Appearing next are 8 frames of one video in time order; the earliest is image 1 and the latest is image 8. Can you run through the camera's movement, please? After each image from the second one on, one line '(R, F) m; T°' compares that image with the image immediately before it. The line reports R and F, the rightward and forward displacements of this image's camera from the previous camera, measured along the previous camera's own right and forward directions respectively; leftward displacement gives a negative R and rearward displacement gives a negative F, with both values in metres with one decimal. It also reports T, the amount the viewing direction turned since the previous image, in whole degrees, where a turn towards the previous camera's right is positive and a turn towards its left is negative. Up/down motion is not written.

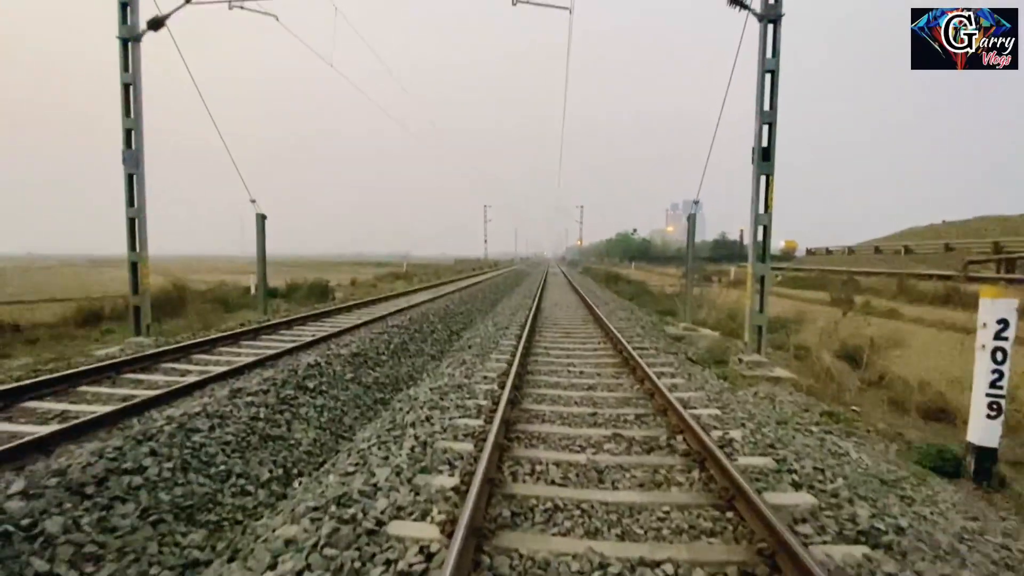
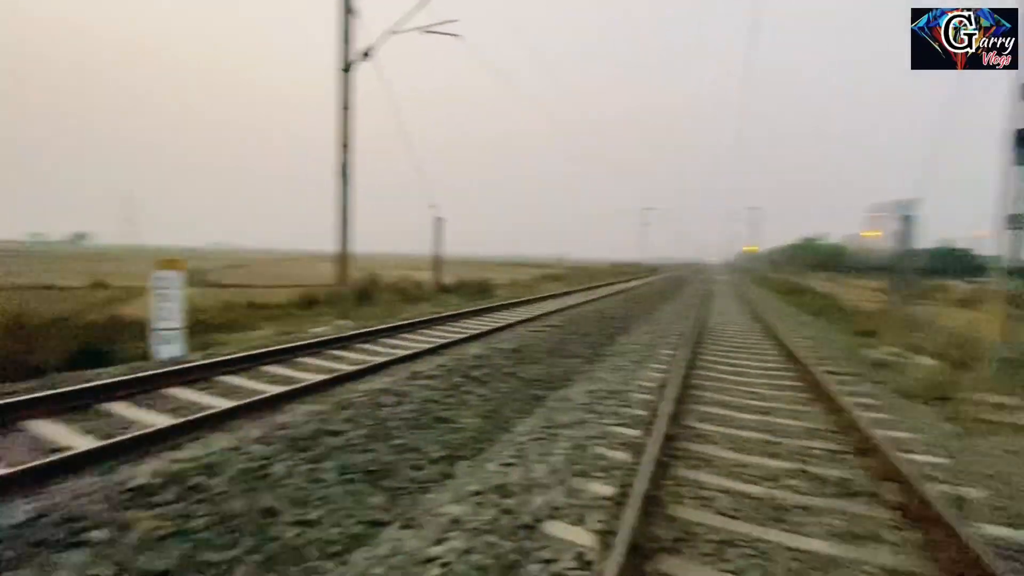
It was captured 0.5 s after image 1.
(-0.1, 0.0) m; -18°
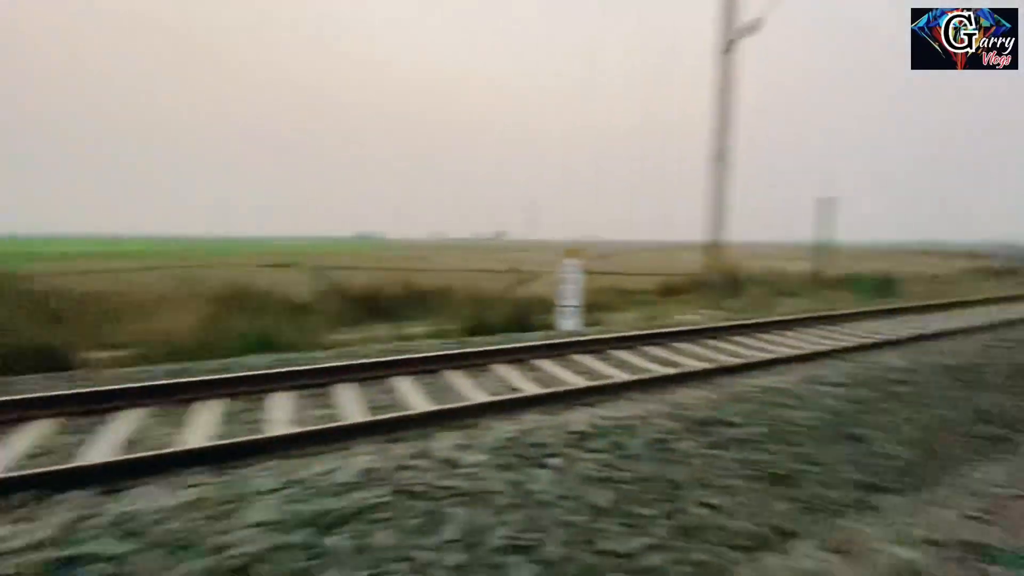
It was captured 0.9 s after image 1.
(-1.2, -0.2) m; +1°
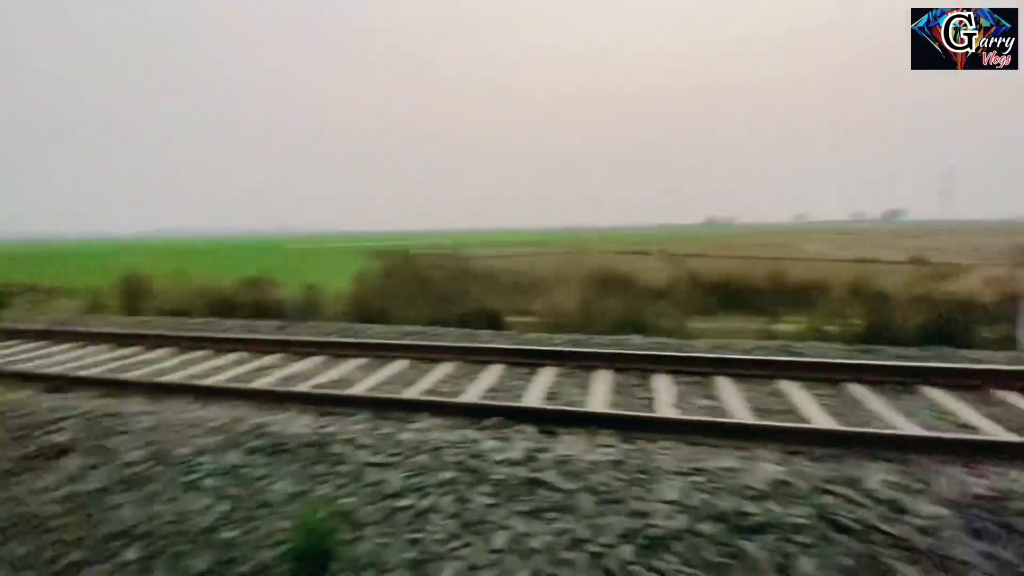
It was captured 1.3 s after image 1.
(+0.6, +0.2) m; -22°
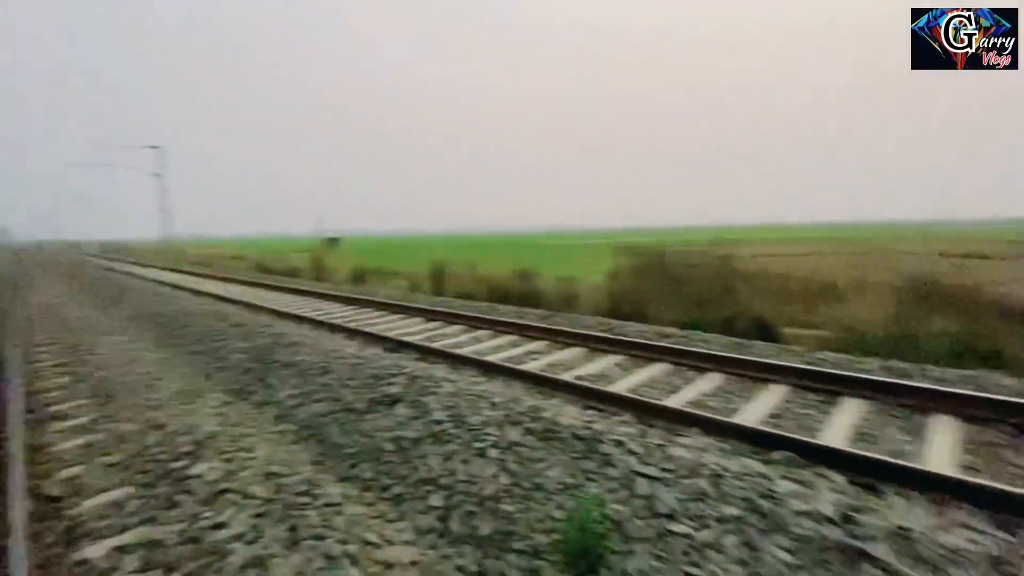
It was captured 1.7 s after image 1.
(-0.3, +0.2) m; -29°
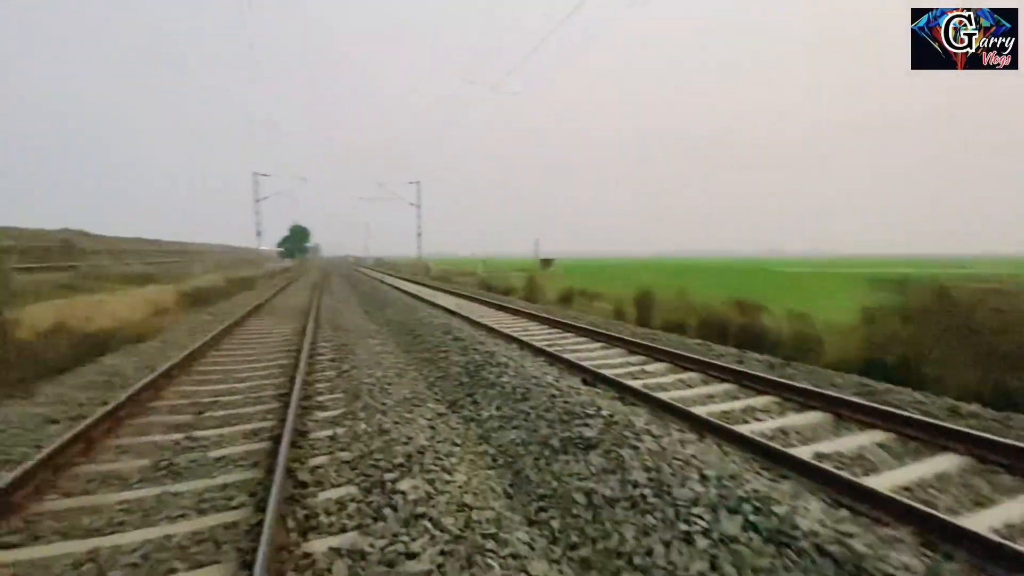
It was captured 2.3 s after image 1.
(-0.1, +0.4) m; -24°
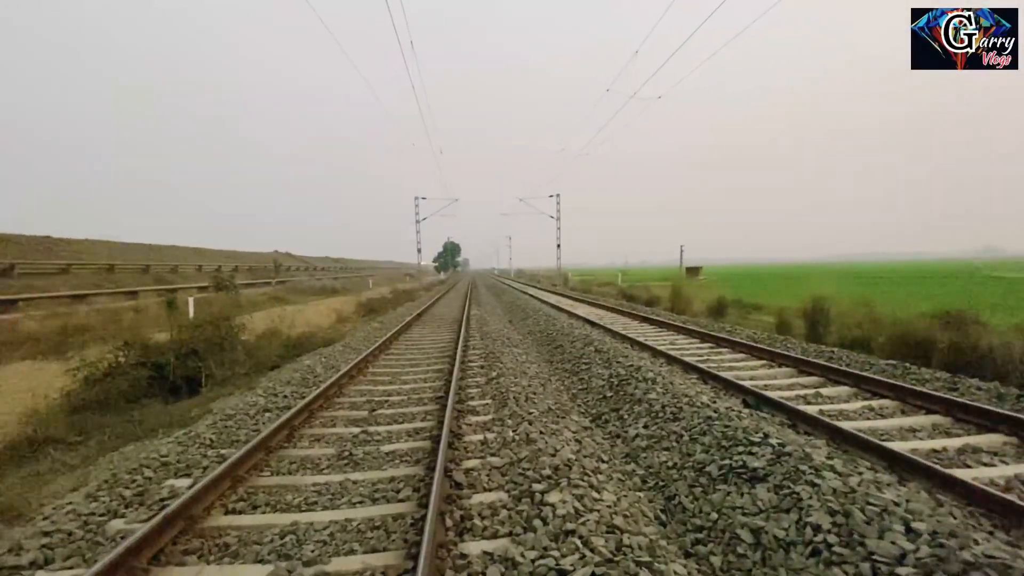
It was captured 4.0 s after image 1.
(-0.1, 0.0) m; -17°
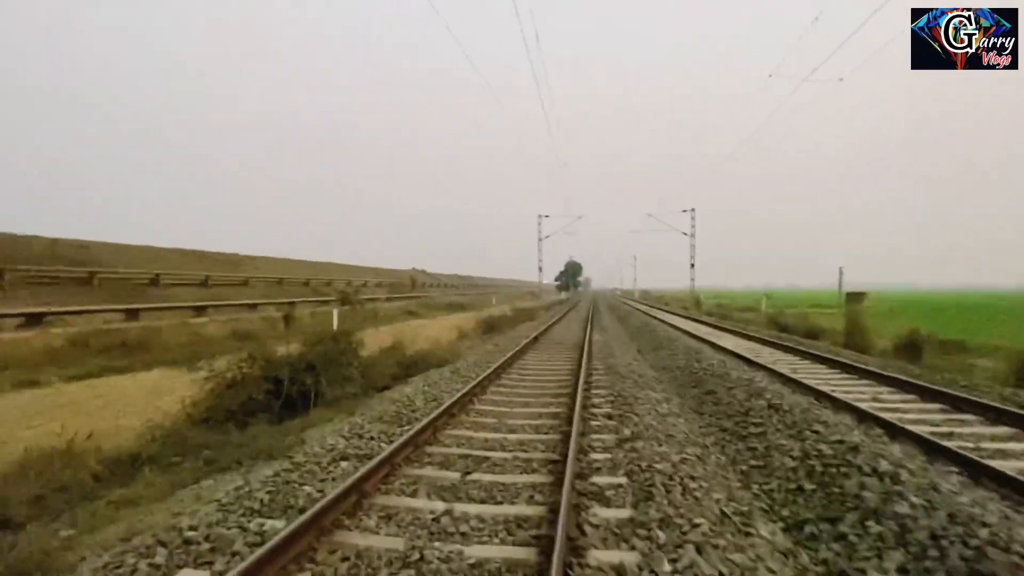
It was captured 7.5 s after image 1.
(-0.3, +1.9) m; -14°
